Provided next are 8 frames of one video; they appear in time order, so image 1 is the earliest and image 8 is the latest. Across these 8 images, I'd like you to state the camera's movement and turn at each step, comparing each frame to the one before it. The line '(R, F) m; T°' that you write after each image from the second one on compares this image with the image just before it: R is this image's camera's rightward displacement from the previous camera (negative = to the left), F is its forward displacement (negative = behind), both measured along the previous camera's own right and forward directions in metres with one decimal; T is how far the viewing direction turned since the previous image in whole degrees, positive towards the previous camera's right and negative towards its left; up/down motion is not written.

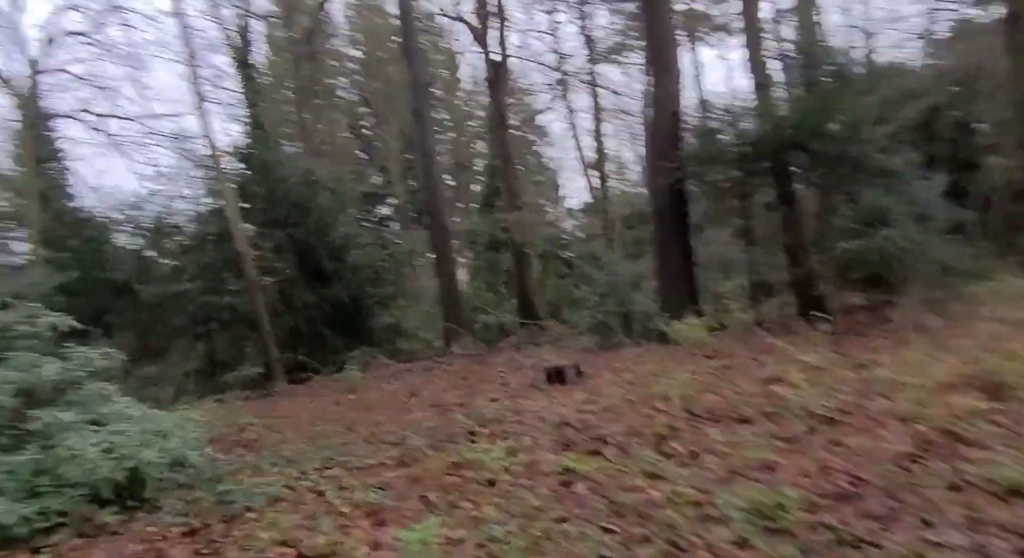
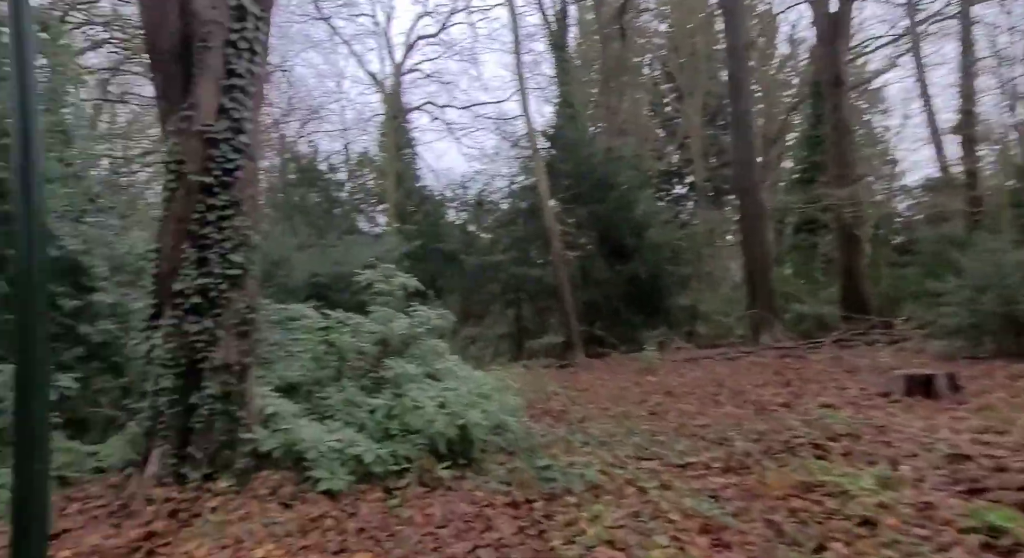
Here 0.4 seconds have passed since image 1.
(-0.4, +0.5) m; -27°
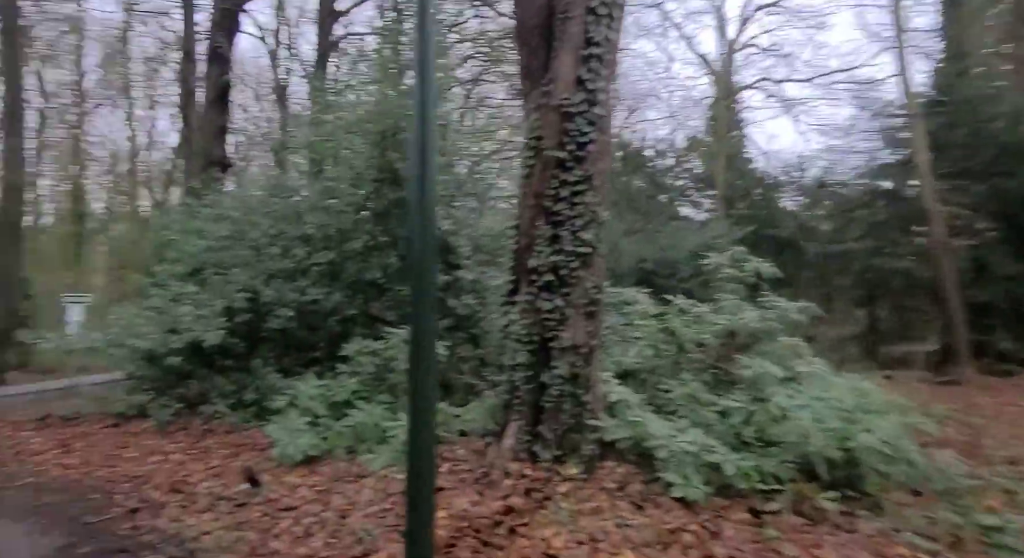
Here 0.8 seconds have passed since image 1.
(-0.4, +0.5) m; -29°
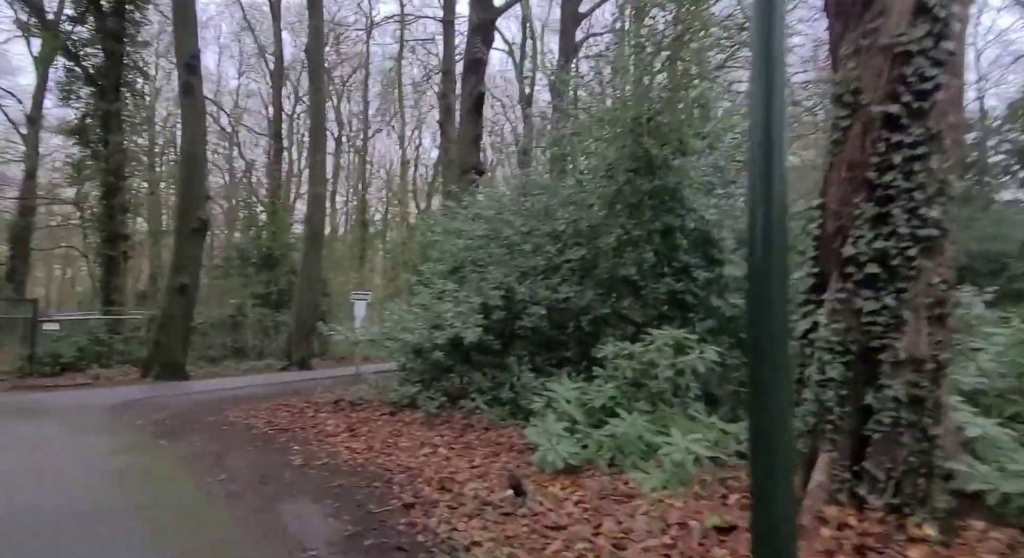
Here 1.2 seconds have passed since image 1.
(-0.3, +0.5) m; -22°
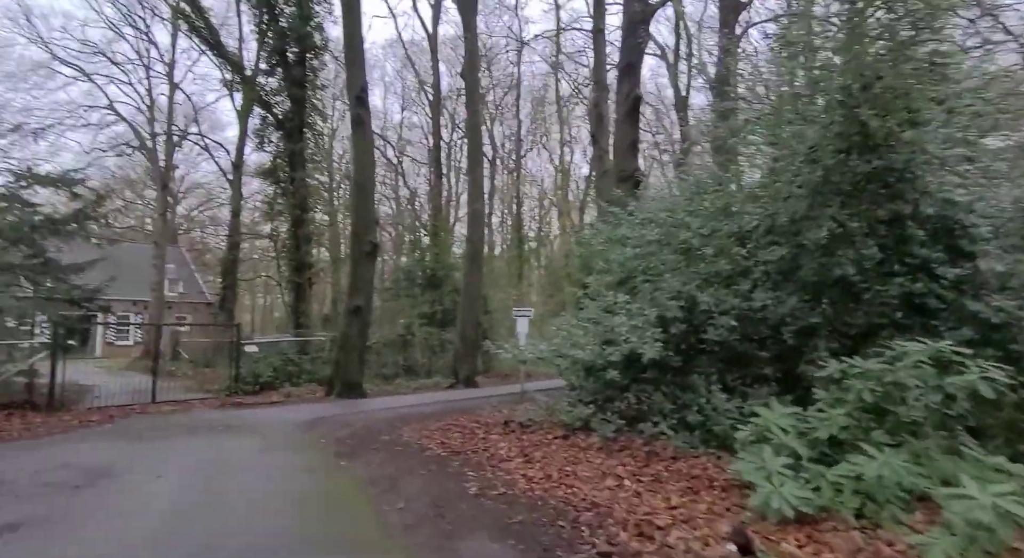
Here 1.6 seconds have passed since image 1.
(-0.3, +0.6) m; -14°
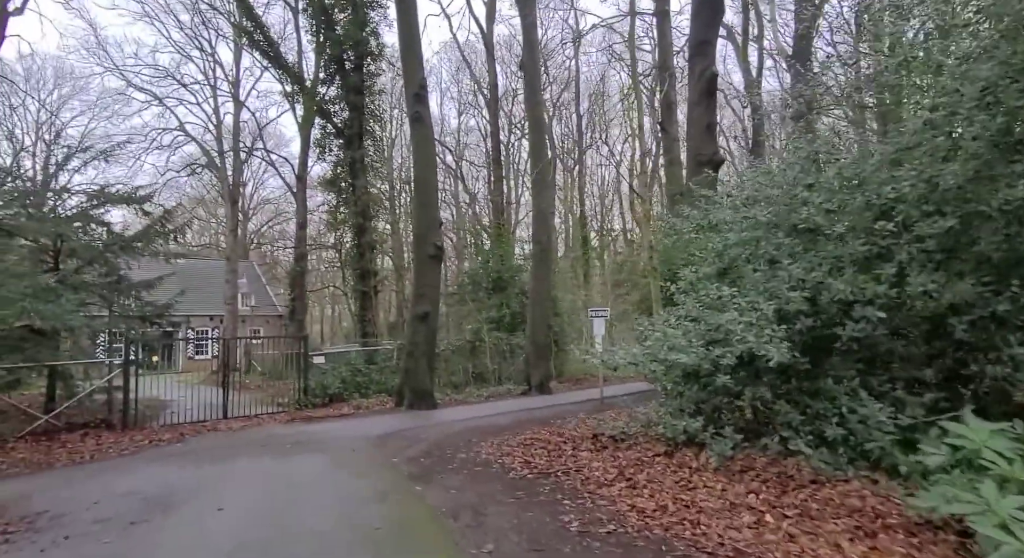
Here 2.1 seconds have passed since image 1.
(-0.3, +0.9) m; -6°
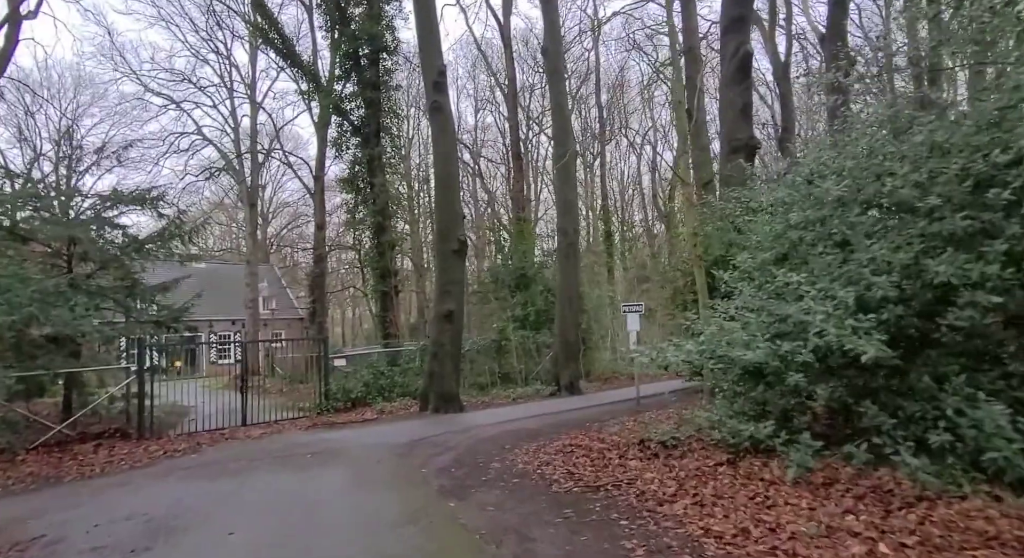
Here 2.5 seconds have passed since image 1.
(-0.2, +0.7) m; -2°
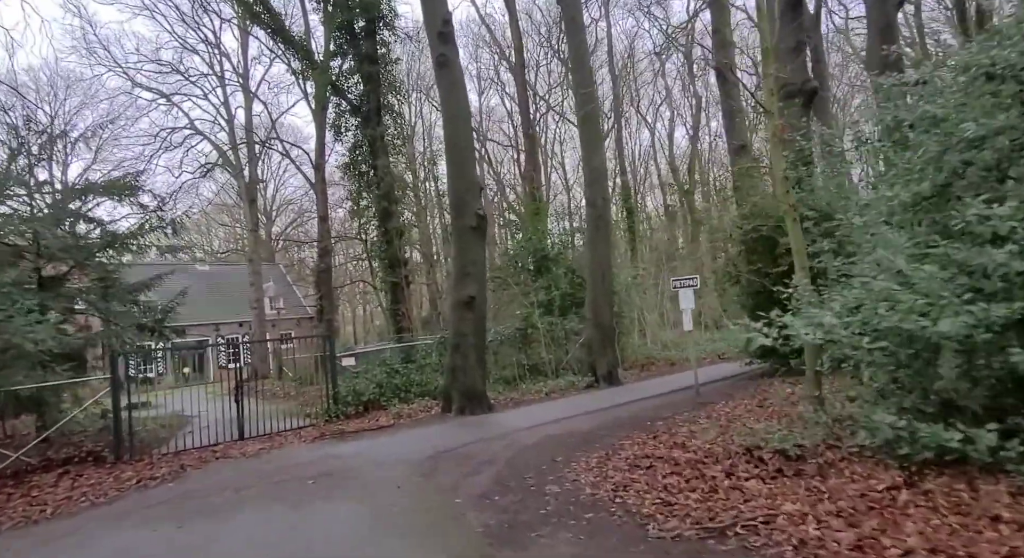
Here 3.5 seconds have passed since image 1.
(-0.4, +1.8) m; -1°
